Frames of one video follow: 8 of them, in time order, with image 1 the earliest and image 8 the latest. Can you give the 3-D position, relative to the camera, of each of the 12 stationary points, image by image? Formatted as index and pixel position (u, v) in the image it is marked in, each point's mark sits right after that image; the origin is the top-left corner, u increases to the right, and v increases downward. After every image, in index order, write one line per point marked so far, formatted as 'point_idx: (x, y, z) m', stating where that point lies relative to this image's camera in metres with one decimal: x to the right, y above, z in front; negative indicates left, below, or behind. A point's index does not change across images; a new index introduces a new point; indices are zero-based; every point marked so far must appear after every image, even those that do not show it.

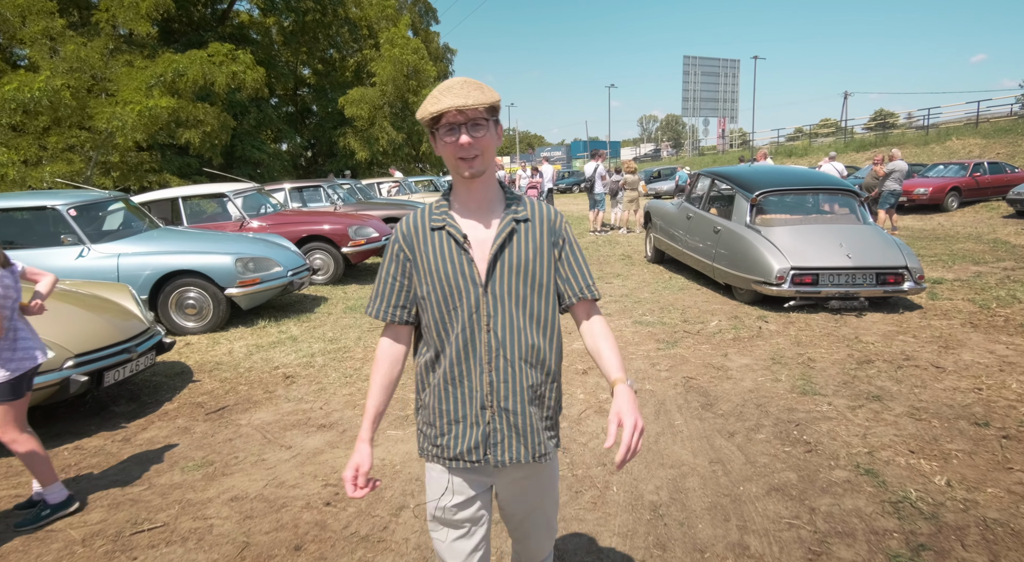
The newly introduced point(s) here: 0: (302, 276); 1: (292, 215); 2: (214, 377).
0: (-2.6, +0.1, +7.1) m
1: (-3.5, +1.1, +9.2) m
2: (-2.6, -0.8, +4.9) m
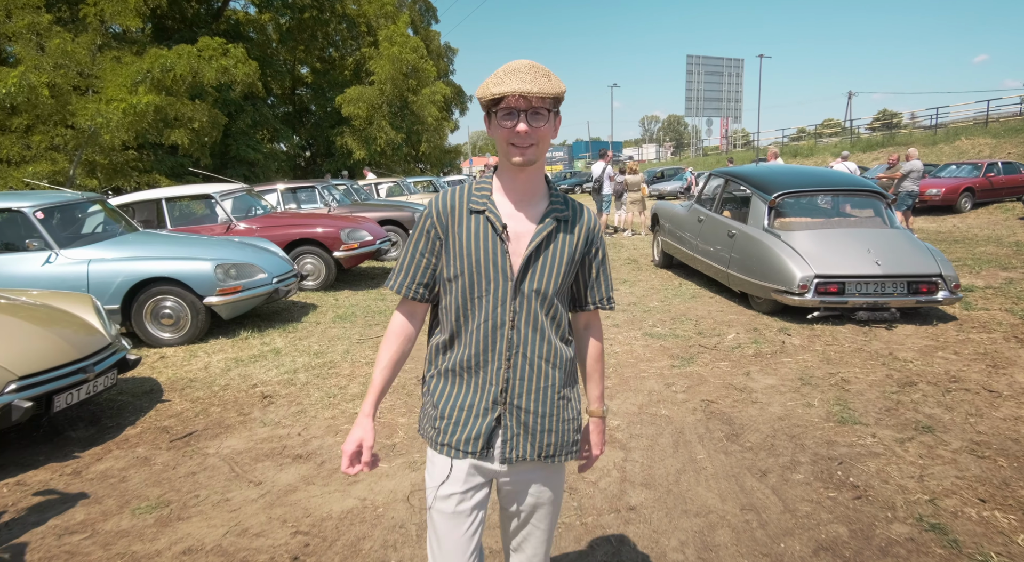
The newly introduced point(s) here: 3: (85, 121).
0: (-2.6, 0.0, +6.6) m
1: (-3.5, +1.0, +8.8) m
2: (-2.6, -0.9, +4.5) m
3: (-6.7, +2.5, +8.9) m
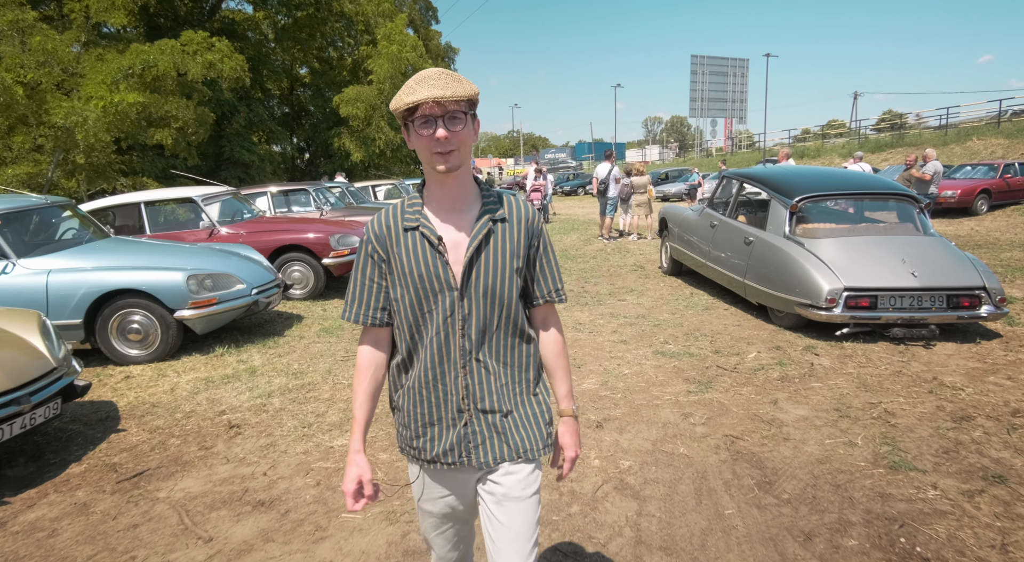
0: (-2.6, -0.1, +6.2) m
1: (-3.5, +0.9, +8.3) m
2: (-2.6, -1.0, +4.0) m
3: (-6.7, +2.4, +8.4) m
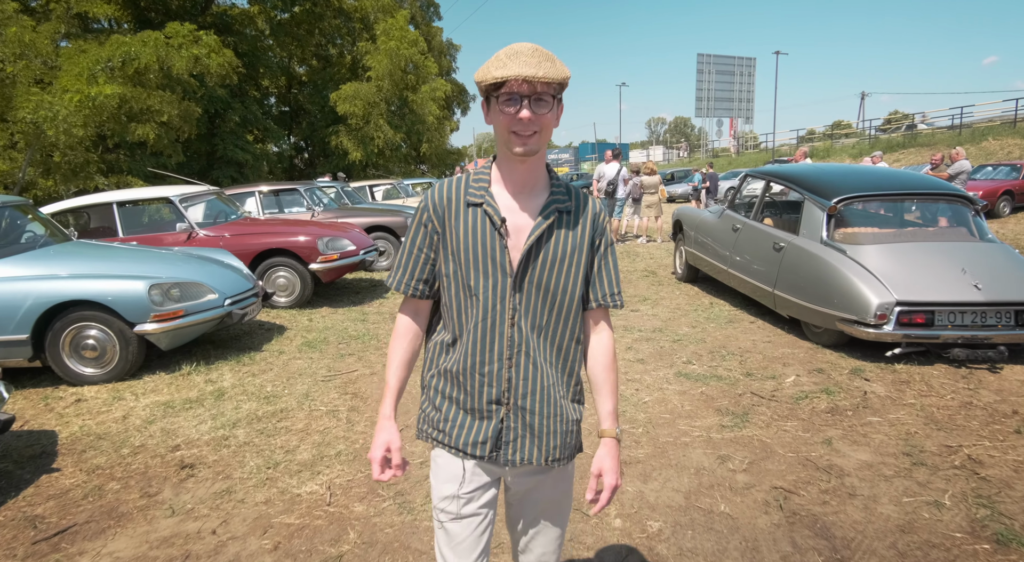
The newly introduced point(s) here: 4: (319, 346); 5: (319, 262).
0: (-2.6, -0.2, +5.6) m
1: (-3.5, +0.8, +7.8) m
2: (-2.6, -1.1, +3.4) m
3: (-6.6, +2.3, +7.9) m
4: (-1.9, -0.6, +5.7) m
5: (-2.5, +0.2, +7.3) m
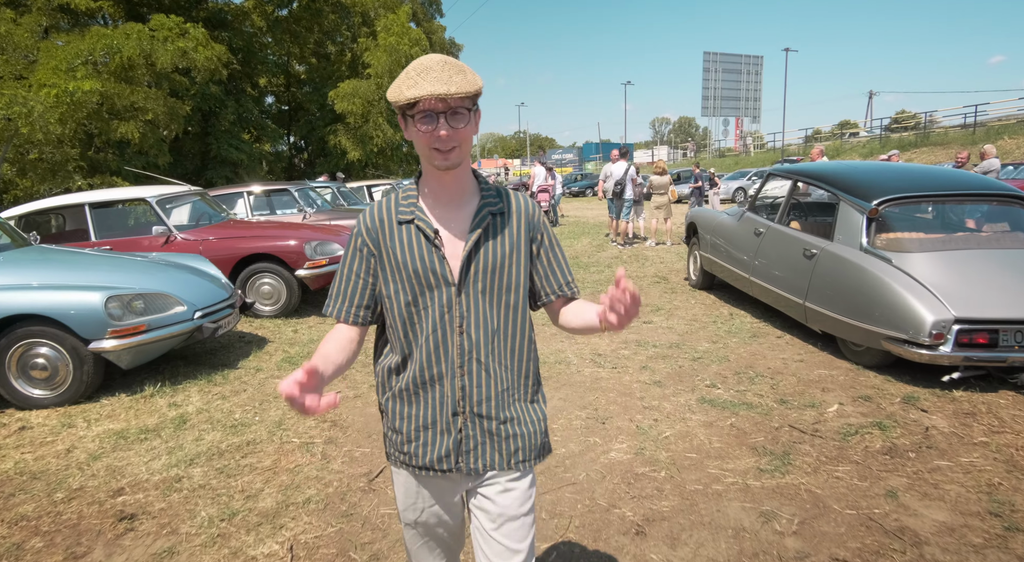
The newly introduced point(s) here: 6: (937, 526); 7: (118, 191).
0: (-2.6, -0.3, +5.1) m
1: (-3.5, +0.7, +7.3) m
2: (-2.6, -1.2, +2.9) m
3: (-6.6, +2.2, +7.4) m
4: (-1.9, -0.7, +5.1) m
5: (-2.4, +0.2, +6.8) m
6: (+1.7, -1.0, +2.3) m
7: (-5.0, +1.1, +7.2) m
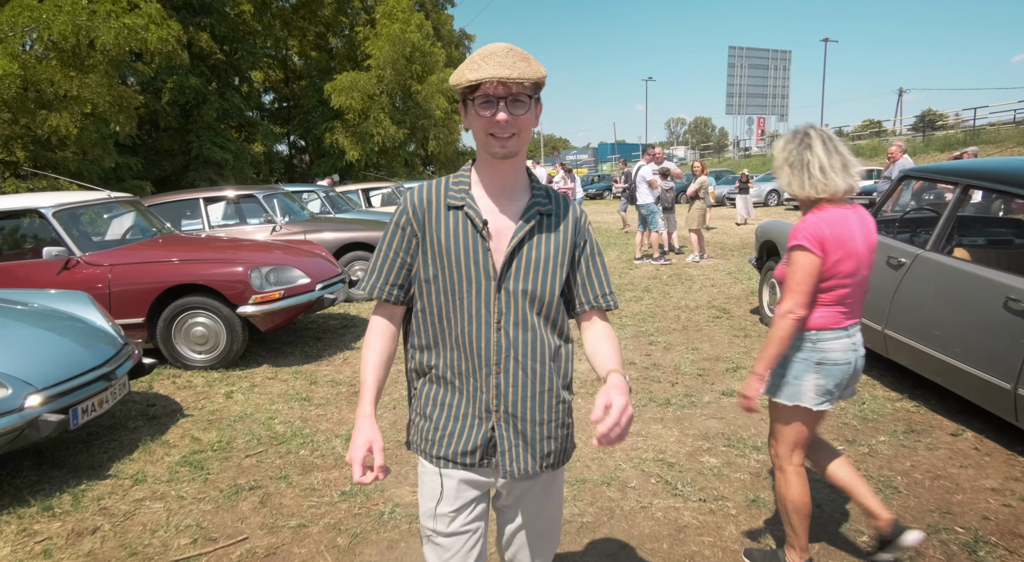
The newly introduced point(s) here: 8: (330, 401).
0: (-2.5, -0.7, +3.3) m
1: (-3.3, +0.3, +5.5) m
2: (-2.5, -1.5, +1.2) m
3: (-6.5, +1.9, +5.8) m
4: (-1.8, -1.1, +3.4) m
5: (-2.3, -0.2, +5.1) m
6: (+1.8, -1.3, +0.5) m
7: (-4.8, +0.8, +5.6) m
8: (-1.4, -0.9, +4.4) m
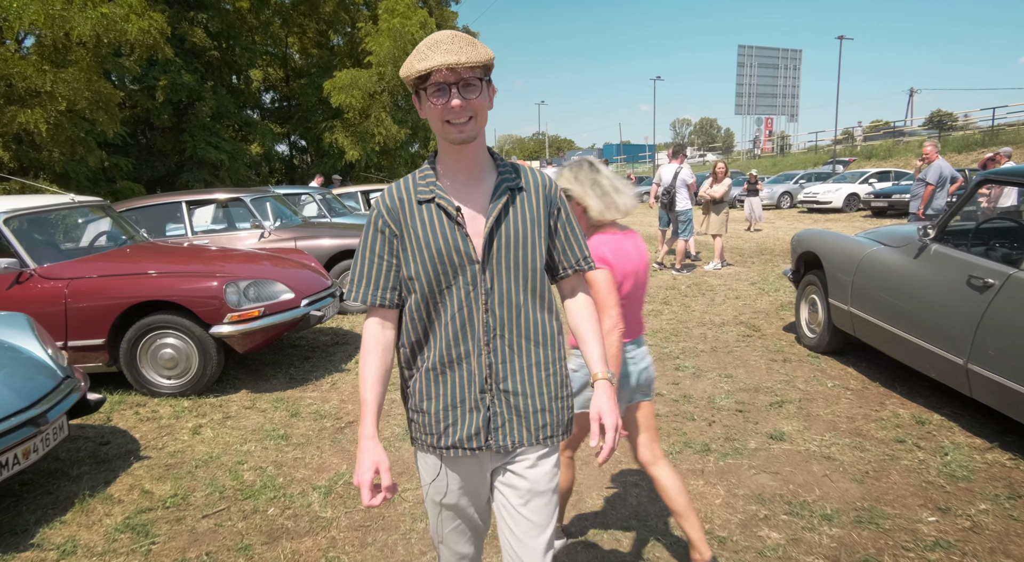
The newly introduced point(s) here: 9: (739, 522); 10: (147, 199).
0: (-2.4, -0.8, +2.7) m
1: (-3.2, +0.2, +5.0) m
2: (-2.5, -1.6, +0.6) m
3: (-6.4, +1.8, +5.2) m
4: (-1.7, -1.2, +2.8) m
5: (-2.2, -0.3, +4.5) m
6: (+1.8, -1.5, -0.1) m
7: (-4.7, +0.7, +5.0) m
8: (-1.3, -1.0, +3.8) m
9: (+1.0, -1.1, +2.6) m
10: (-4.8, +1.1, +7.5) m
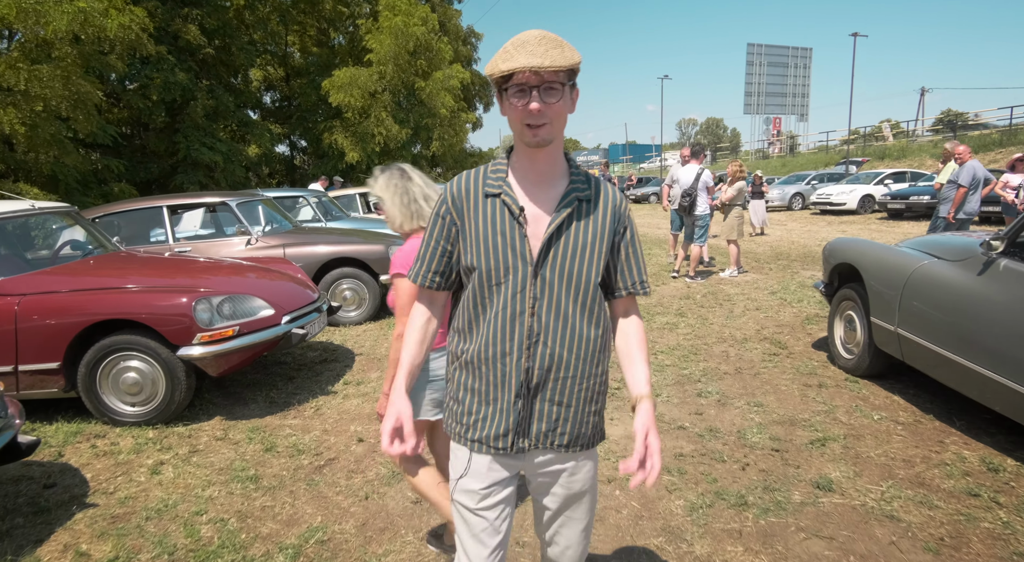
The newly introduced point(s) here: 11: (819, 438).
0: (-2.4, -0.9, +2.3) m
1: (-3.2, +0.1, +4.5) m
2: (-2.5, -1.7, +0.1) m
3: (-6.3, +1.7, +4.8) m
4: (-1.7, -1.3, +2.3) m
5: (-2.2, -0.4, +4.0) m
6: (+1.8, -1.6, -0.6) m
7: (-4.7, +0.6, +4.6) m
8: (-1.3, -1.2, +3.3) m
9: (+1.0, -1.2, +2.1) m
10: (-4.7, +1.0, +7.0) m
11: (+1.8, -0.9, +3.4) m
